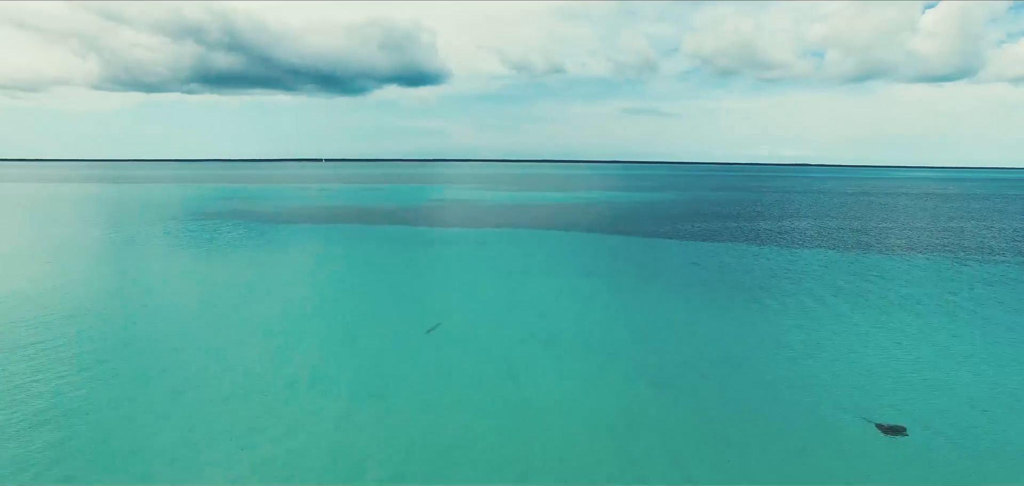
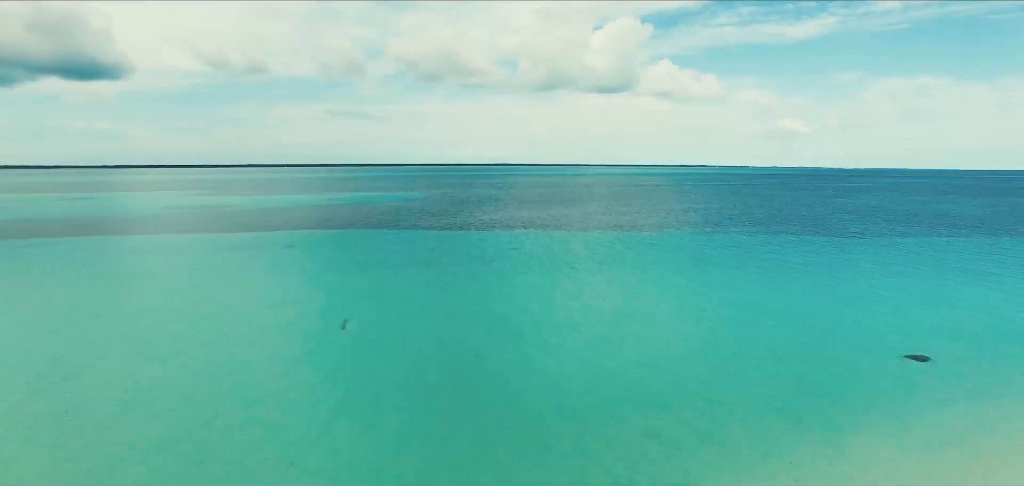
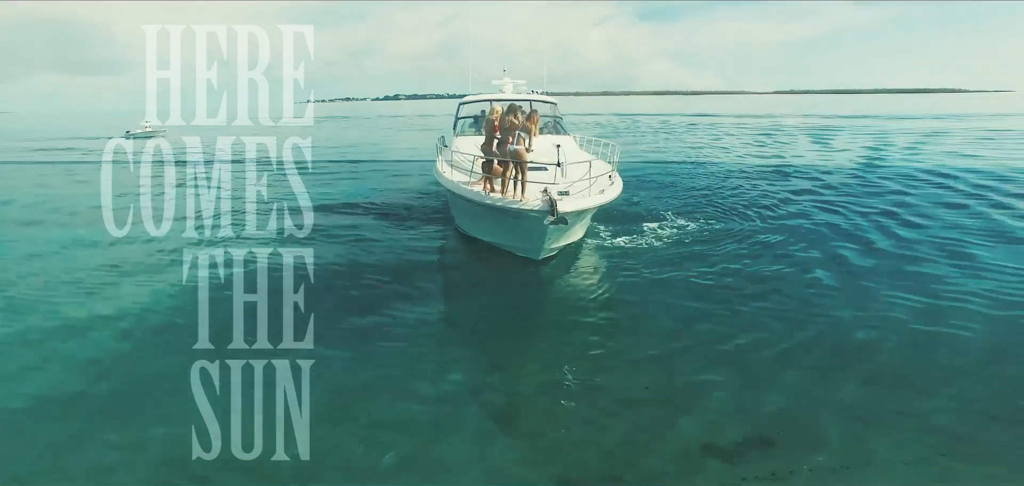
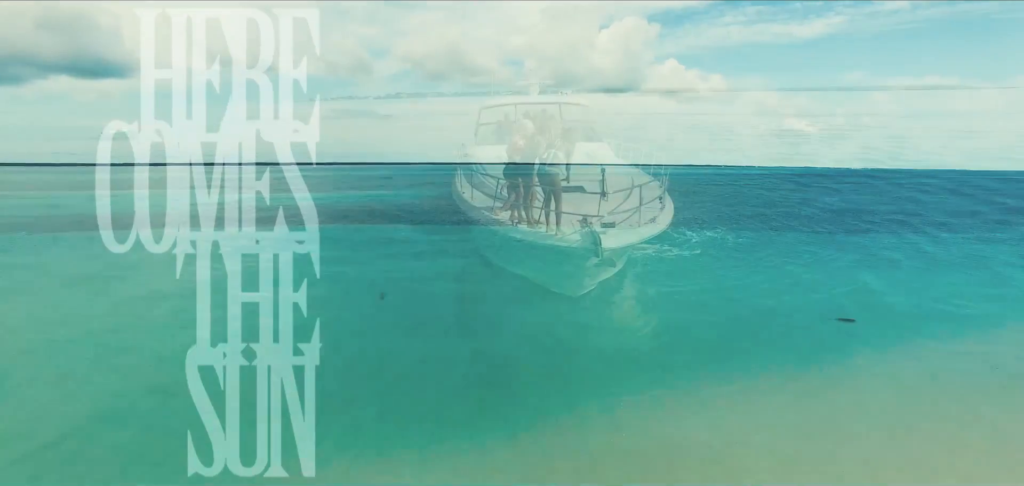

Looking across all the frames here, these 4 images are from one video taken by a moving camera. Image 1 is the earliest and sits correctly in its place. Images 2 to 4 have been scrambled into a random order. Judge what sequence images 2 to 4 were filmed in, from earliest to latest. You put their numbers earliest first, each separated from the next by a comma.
2, 4, 3
